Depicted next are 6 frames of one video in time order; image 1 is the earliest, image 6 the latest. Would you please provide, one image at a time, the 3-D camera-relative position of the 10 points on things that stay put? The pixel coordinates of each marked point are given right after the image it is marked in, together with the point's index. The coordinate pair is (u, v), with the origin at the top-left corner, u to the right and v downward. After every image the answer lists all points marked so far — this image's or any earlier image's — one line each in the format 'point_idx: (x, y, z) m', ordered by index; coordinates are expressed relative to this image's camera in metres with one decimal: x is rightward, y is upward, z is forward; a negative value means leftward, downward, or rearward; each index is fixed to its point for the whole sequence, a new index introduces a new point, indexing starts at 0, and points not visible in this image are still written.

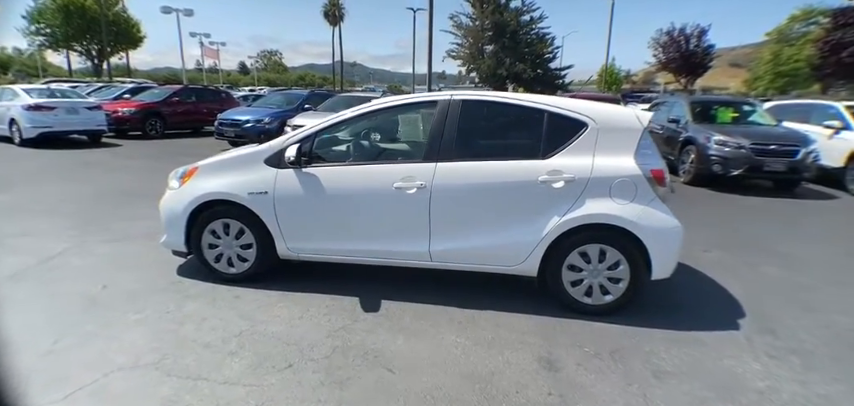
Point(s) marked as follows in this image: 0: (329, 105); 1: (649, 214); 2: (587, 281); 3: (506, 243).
0: (-2.6, +2.6, +12.1) m
1: (+1.6, -0.1, +3.3) m
2: (+1.2, -0.6, +3.4) m
3: (+0.6, -0.3, +3.5) m
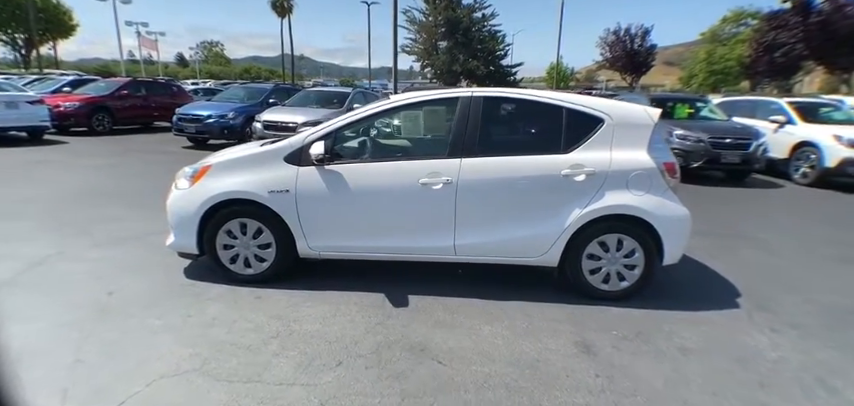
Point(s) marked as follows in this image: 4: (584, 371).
0: (-3.3, +2.6, +11.8) m
1: (+1.8, 0.0, +3.5) m
2: (+1.4, -0.5, +3.6) m
3: (+0.8, -0.3, +3.6) m
4: (+0.9, -1.0, +2.8) m
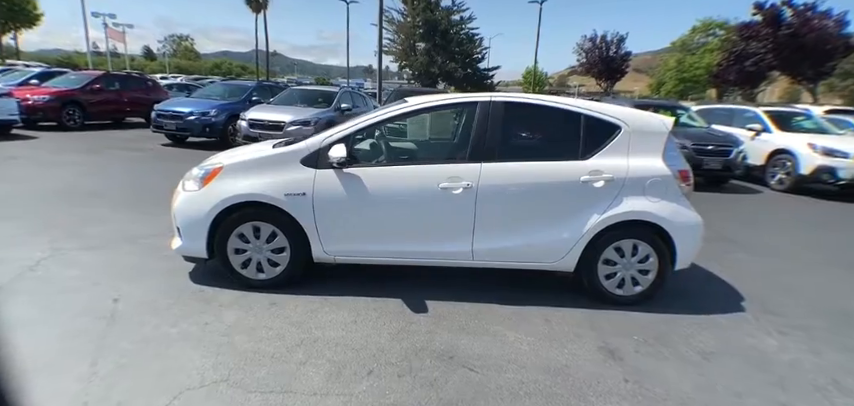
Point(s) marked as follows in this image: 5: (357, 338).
0: (-3.6, +2.6, +11.6) m
1: (+2.0, -0.1, +3.6) m
2: (+1.6, -0.6, +3.7) m
3: (+1.0, -0.3, +3.6) m
4: (+1.1, -1.0, +2.8) m
5: (-0.5, -0.9, +3.1) m
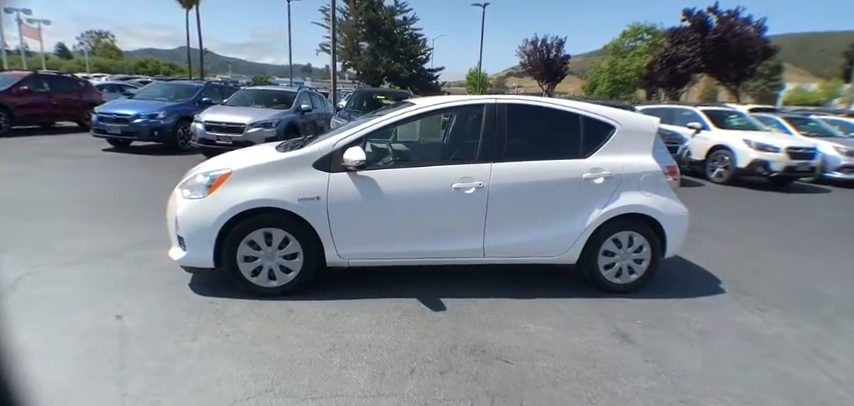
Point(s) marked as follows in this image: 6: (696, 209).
0: (-4.6, +2.5, +11.2) m
1: (+2.0, 0.0, +3.9) m
2: (+1.6, -0.5, +4.0) m
3: (+1.0, -0.3, +3.8) m
4: (+1.4, -1.0, +3.0) m
5: (-0.3, -0.9, +3.1) m
6: (+4.1, -0.1, +7.1) m
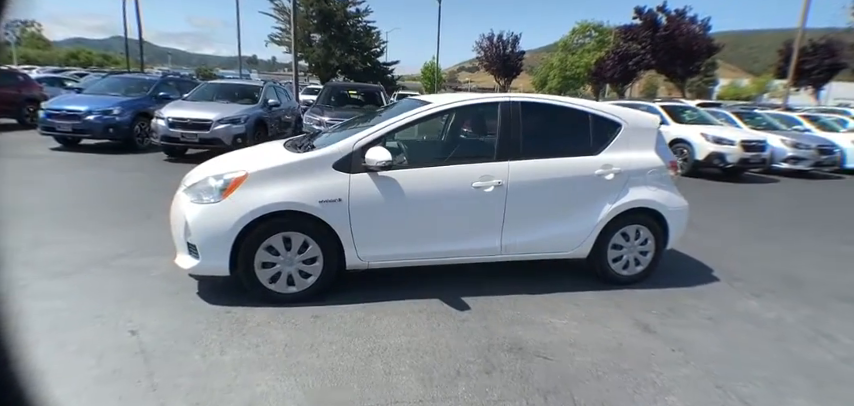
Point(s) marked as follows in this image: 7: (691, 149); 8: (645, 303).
0: (-5.2, +2.5, +10.6) m
1: (+2.2, +0.1, +4.1) m
2: (+1.8, -0.5, +4.1) m
3: (+1.2, -0.2, +3.9) m
4: (+1.6, -1.0, +3.1) m
5: (0.0, -0.9, +3.0) m
6: (+3.9, +0.1, +7.5) m
7: (+6.0, +1.2, +10.5) m
8: (+1.8, -0.8, +3.8) m
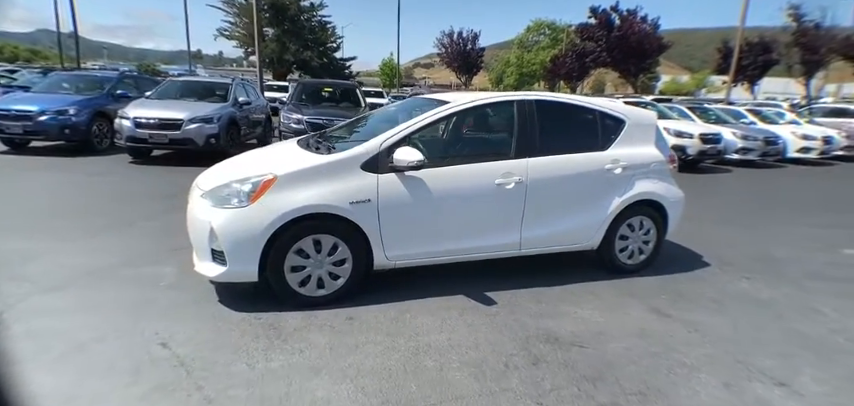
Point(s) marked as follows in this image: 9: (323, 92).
0: (-5.8, +2.4, +10.1) m
1: (+2.3, +0.1, +4.3) m
2: (+1.9, -0.4, +4.3) m
3: (+1.3, -0.2, +4.1) m
4: (+1.8, -0.9, +3.4) m
5: (+0.2, -0.9, +3.1) m
6: (+3.7, +0.2, +7.9) m
7: (+5.5, +1.5, +11.1) m
8: (+2.0, -0.8, +4.0) m
9: (-2.6, +2.7, +11.4) m
